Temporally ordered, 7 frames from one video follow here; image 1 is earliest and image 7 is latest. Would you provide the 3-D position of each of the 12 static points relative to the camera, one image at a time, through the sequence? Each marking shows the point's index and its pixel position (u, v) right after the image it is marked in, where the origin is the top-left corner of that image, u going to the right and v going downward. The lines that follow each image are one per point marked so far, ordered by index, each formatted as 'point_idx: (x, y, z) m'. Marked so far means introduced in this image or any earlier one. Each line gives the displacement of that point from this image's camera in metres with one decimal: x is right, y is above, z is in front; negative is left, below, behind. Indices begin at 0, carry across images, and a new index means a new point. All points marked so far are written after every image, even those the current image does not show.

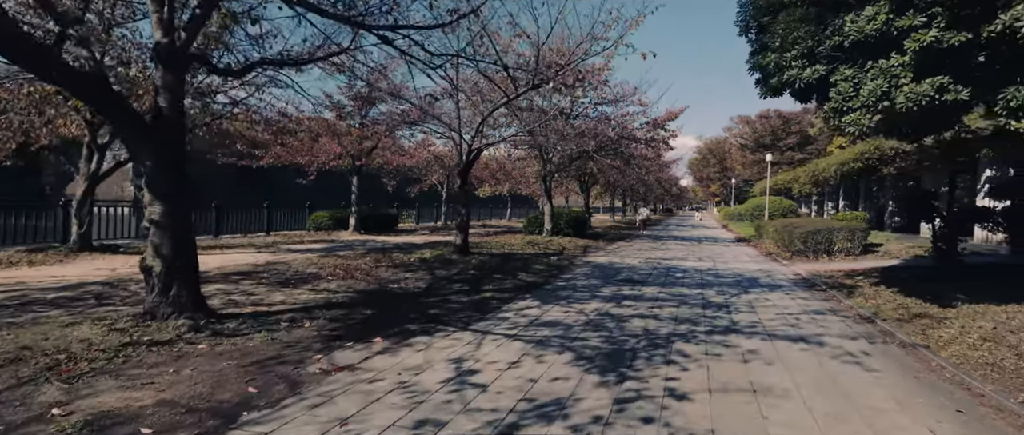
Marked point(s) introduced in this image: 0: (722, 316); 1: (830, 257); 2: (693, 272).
0: (+2.9, -1.4, +6.3) m
1: (+8.4, -1.1, +12.3) m
2: (+4.1, -1.3, +10.5) m
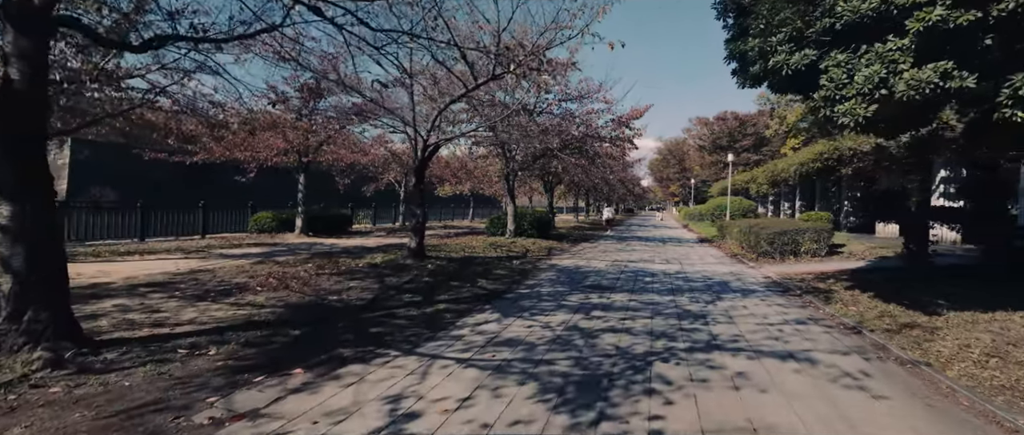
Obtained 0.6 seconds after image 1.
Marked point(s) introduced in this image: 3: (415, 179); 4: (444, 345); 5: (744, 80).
0: (+2.3, -1.4, +5.7) m
1: (+7.4, -1.1, +12.1) m
2: (+3.3, -1.3, +10.0) m
3: (-2.4, +0.9, +11.2) m
4: (-0.7, -1.4, +5.0) m
5: (+4.0, +2.4, +7.7) m
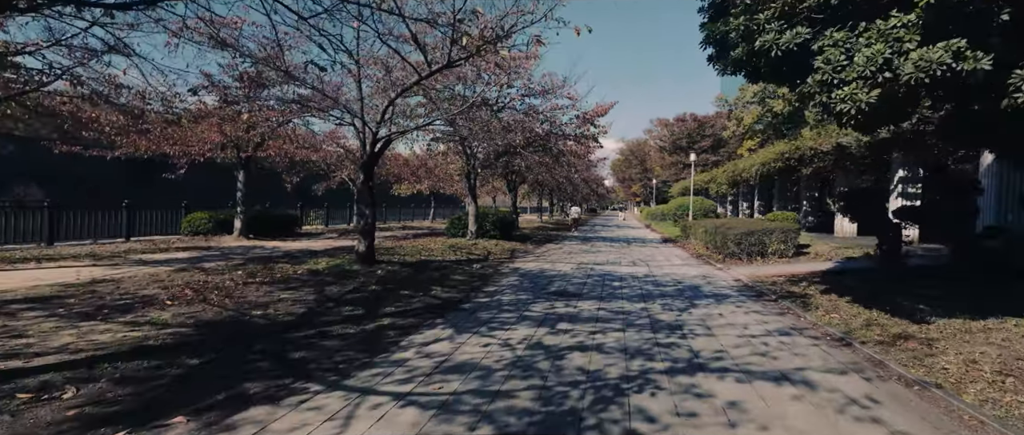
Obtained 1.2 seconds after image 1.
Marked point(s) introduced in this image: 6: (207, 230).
0: (+1.8, -1.4, +5.1) m
1: (+6.4, -1.1, +11.8) m
2: (+2.4, -1.3, +9.4) m
3: (-3.3, +0.9, +10.2) m
4: (-1.2, -1.4, +4.1) m
5: (+3.3, +2.4, +7.1) m
6: (-10.1, -0.4, +15.3) m
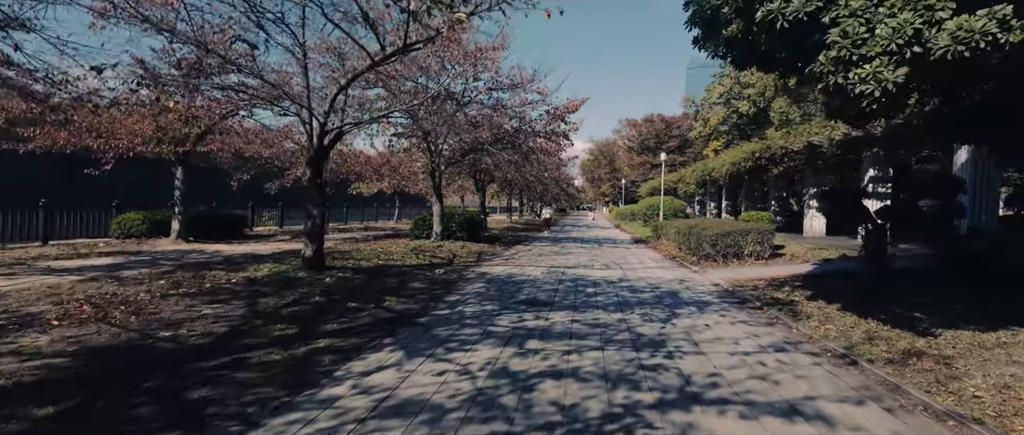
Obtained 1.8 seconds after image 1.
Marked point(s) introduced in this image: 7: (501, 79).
0: (+1.5, -1.4, +4.4) m
1: (+5.6, -1.1, +11.4) m
2: (+1.8, -1.3, +8.8) m
3: (-4.0, +0.9, +9.2) m
4: (-1.5, -1.4, +3.2) m
5: (+2.8, +2.4, +6.5) m
6: (-11.1, -0.4, +13.8) m
7: (-0.4, +4.5, +15.0) m
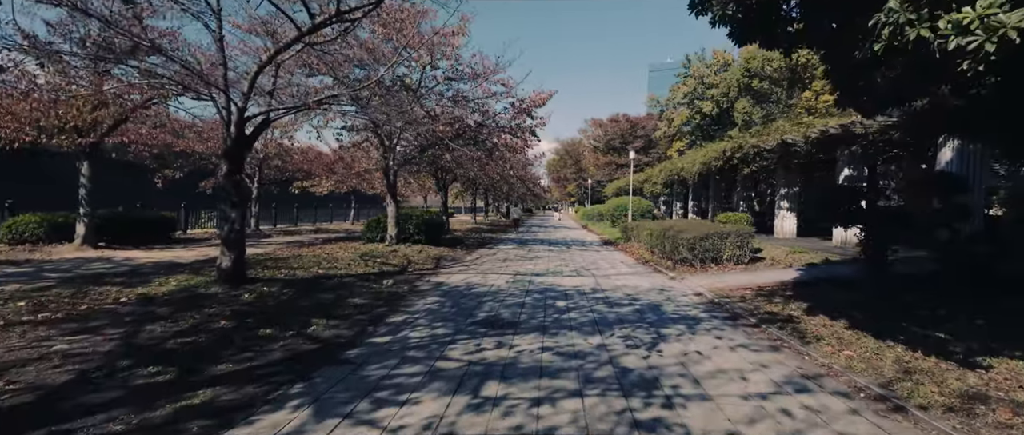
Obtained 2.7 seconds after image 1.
0: (+1.1, -1.4, +3.3) m
1: (+4.7, -1.1, +10.6) m
2: (+1.1, -1.3, +7.7) m
3: (-4.7, +0.8, +7.7) m
4: (-1.7, -1.4, +1.9) m
5: (+2.3, +2.3, +5.5) m
6: (-12.1, -0.5, +11.8) m
7: (-1.5, +4.4, +13.8) m
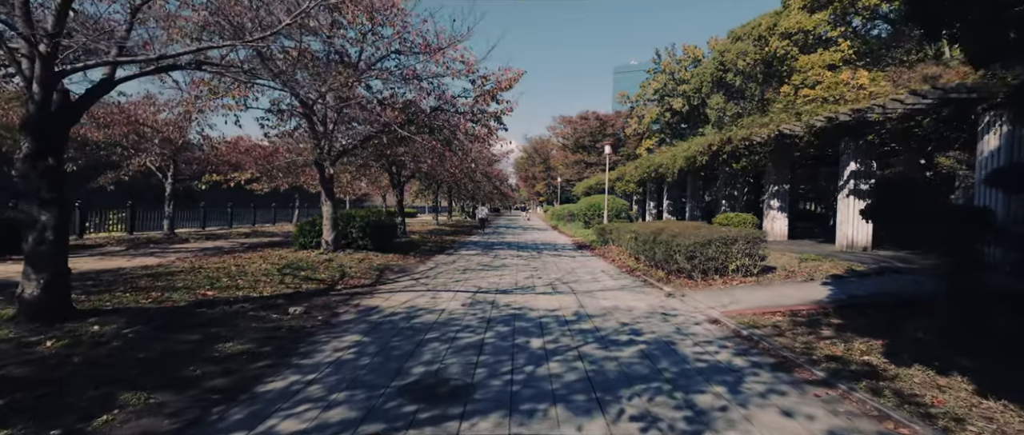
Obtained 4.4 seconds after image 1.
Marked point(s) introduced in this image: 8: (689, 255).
0: (+0.9, -1.5, +1.2) m
1: (+4.0, -1.2, +8.7) m
2: (+0.5, -1.4, +5.5) m
3: (-5.2, +0.8, +5.1) m
4: (-1.9, -1.5, -0.4) m
5: (+1.9, +2.3, +3.5) m
6: (-12.9, -0.6, +8.7) m
7: (-2.5, +4.4, +11.4) m
8: (+3.4, -0.7, +8.8) m
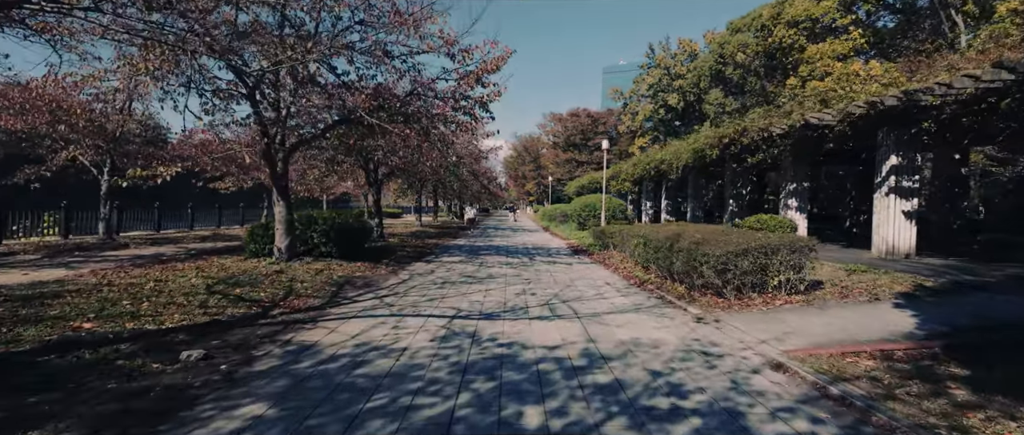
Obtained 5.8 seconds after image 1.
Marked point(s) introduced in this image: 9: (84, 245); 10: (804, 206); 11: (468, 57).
0: (+0.9, -1.5, -0.6) m
1: (+3.8, -1.2, +7.0) m
2: (+0.4, -1.4, +3.7) m
3: (-5.3, +0.7, +3.2) m
4: (-1.8, -1.6, -2.3) m
5: (+1.8, +2.2, +1.7) m
6: (-13.1, -0.6, +6.6) m
7: (-2.7, +4.4, +9.6) m
8: (+3.2, -0.7, +7.1) m
9: (-12.3, -0.8, +13.3) m
10: (+9.2, +0.4, +14.6) m
11: (-1.0, +3.6, +10.5) m
